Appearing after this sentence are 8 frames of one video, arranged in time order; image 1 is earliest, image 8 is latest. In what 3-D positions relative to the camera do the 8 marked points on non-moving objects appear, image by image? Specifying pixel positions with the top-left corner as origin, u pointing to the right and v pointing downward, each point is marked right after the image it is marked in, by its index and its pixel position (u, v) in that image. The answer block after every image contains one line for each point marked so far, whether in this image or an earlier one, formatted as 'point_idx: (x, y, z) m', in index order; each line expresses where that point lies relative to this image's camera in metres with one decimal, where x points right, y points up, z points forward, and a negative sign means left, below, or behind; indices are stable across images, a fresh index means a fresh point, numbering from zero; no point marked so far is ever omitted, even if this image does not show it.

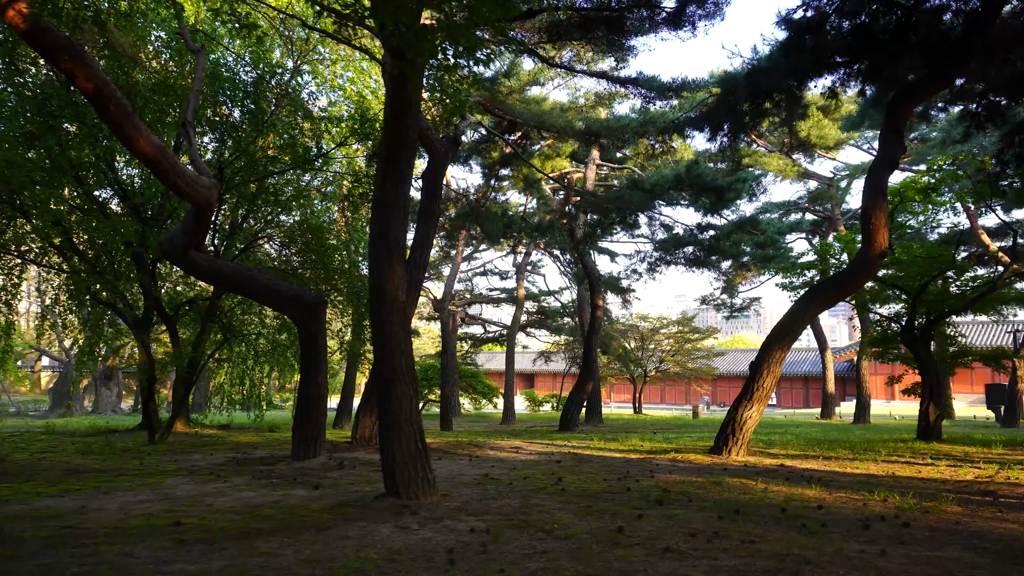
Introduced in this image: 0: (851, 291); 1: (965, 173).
0: (+3.9, -0.1, +8.2) m
1: (+7.4, +1.9, +11.5) m
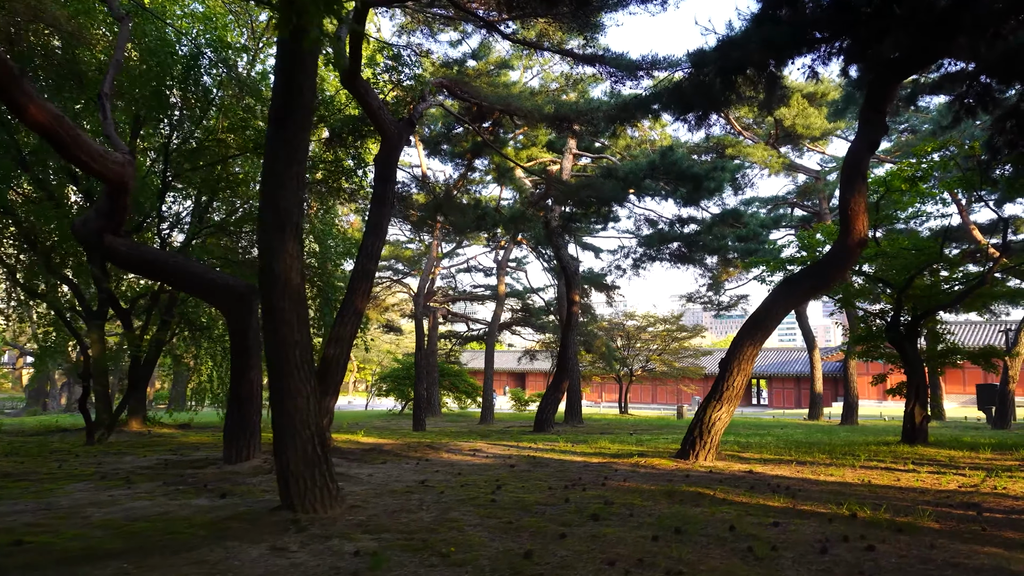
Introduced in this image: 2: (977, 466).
0: (+3.4, 0.0, +7.6) m
1: (+6.8, +2.0, +10.9) m
2: (+4.7, -1.8, +7.2) m
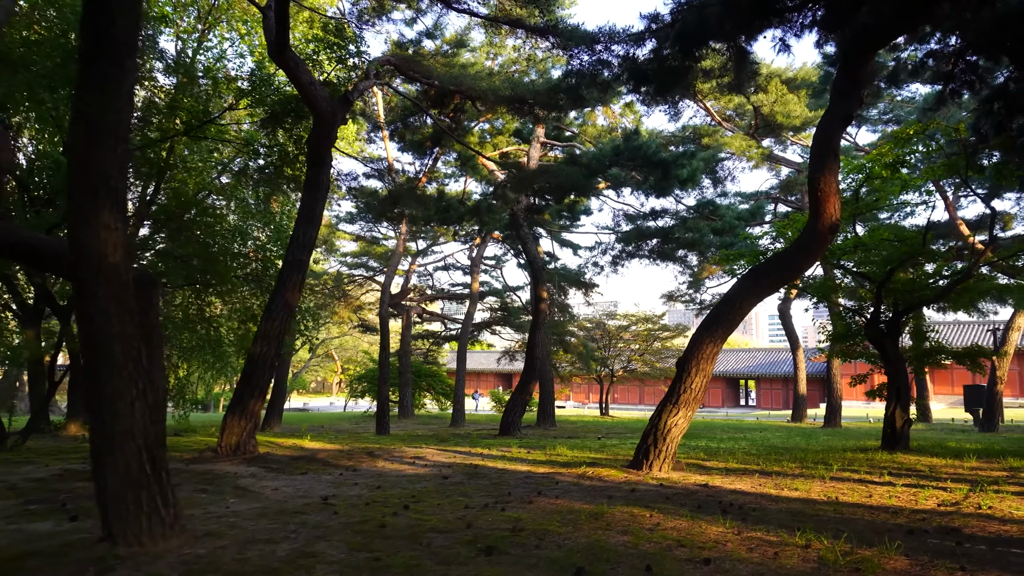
0: (+2.7, +0.1, +6.8) m
1: (+6.1, +2.0, +10.1) m
2: (+4.1, -1.7, +6.4) m
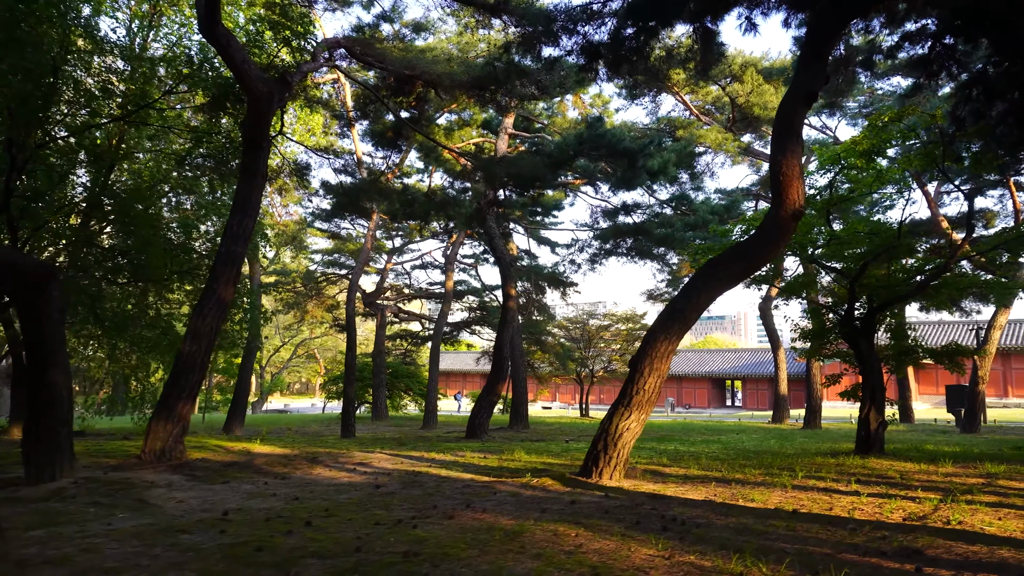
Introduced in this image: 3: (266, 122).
0: (+2.2, +0.2, +6.3) m
1: (+5.6, +2.1, +9.7) m
2: (+3.5, -1.7, +6.0) m
3: (-2.9, +1.9, +8.2) m
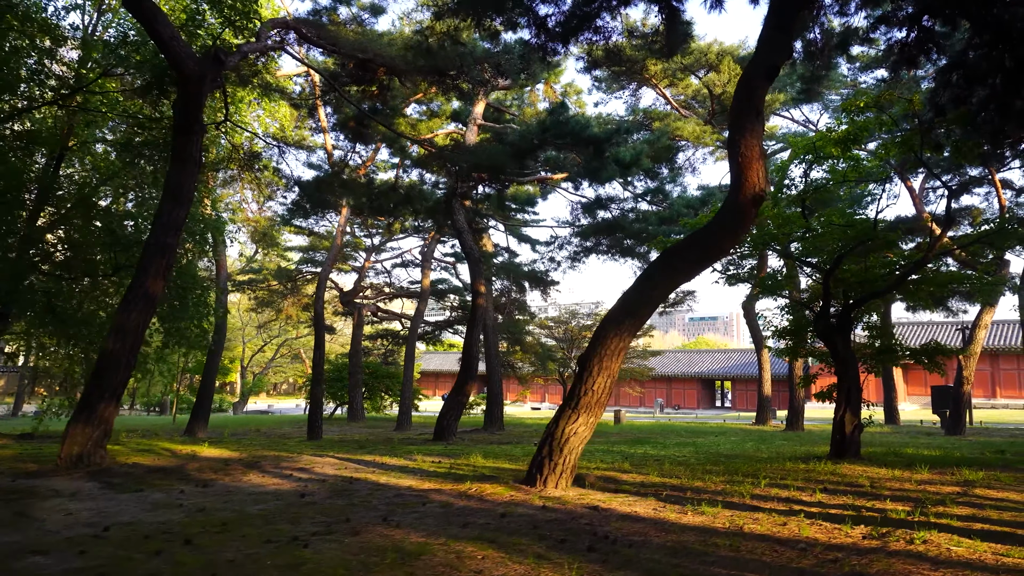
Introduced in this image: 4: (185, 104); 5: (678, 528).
0: (+1.7, +0.3, +5.8) m
1: (+5.0, +2.2, +9.2) m
2: (+3.0, -1.6, +5.5) m
3: (-3.4, +2.0, +7.6) m
4: (-3.5, +2.0, +7.5) m
5: (+1.0, -1.5, +4.3) m
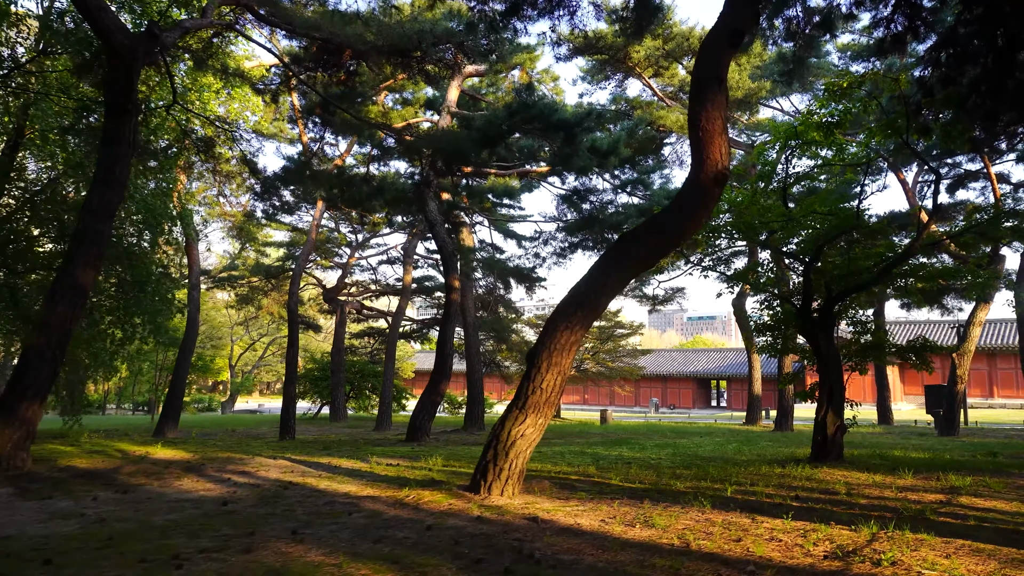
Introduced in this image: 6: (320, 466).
0: (+1.2, +0.3, +5.3) m
1: (+4.6, +2.2, +8.7) m
2: (+2.6, -1.5, +5.0) m
3: (-3.8, +2.1, +7.1) m
4: (-3.9, +2.1, +7.0) m
5: (+0.6, -1.4, +3.8) m
6: (-2.2, -2.1, +8.2) m
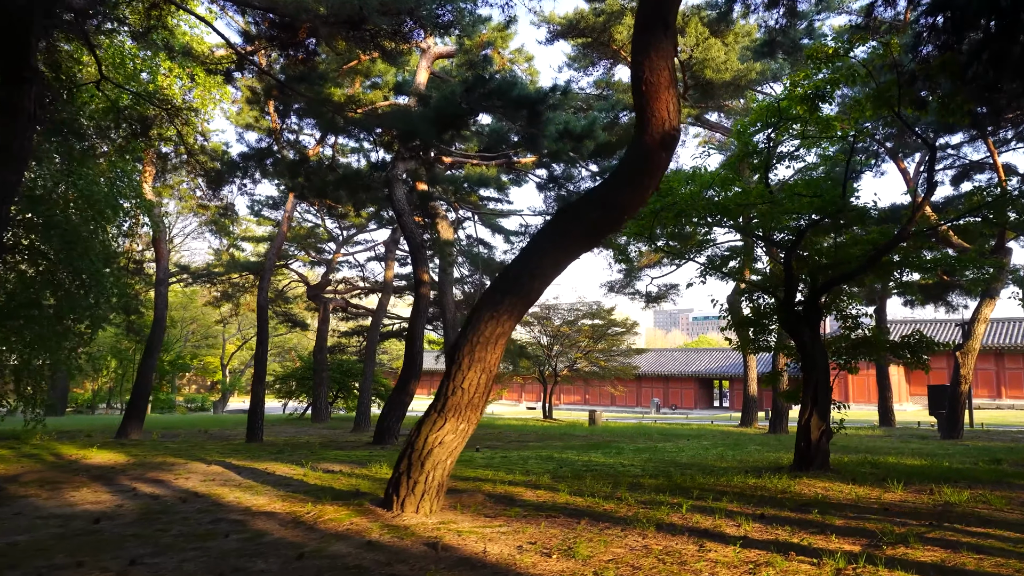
0: (+0.7, +0.4, +4.5) m
1: (+4.1, +2.4, +7.9) m
2: (+2.0, -1.4, +4.2) m
3: (-4.4, +2.2, +6.4) m
4: (-4.5, +2.2, +6.3) m
5: (0.0, -1.3, +3.0) m
6: (-2.7, -1.9, +7.4) m
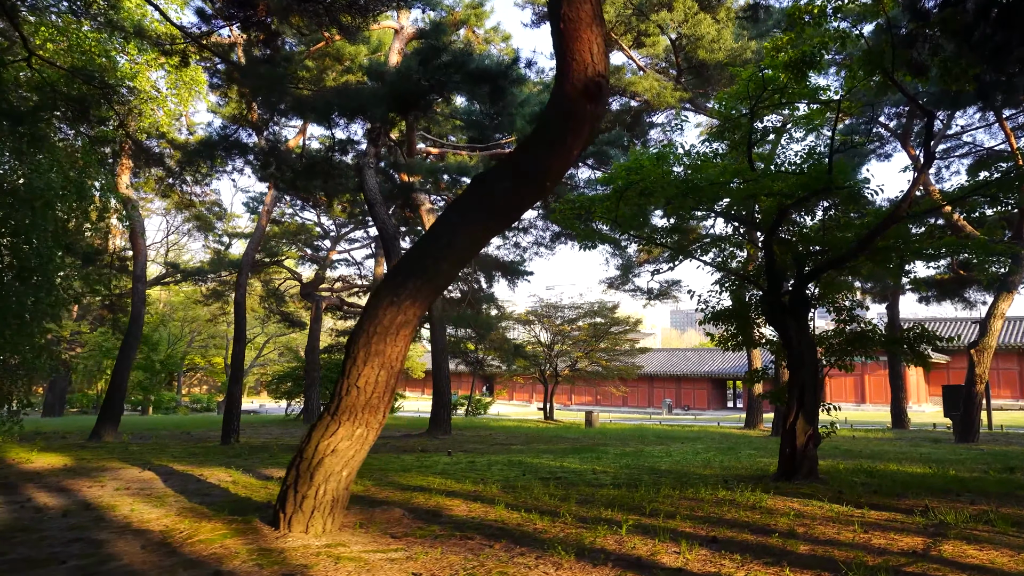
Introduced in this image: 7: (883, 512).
0: (+0.2, +0.6, +3.8) m
1: (+3.6, +2.5, +7.2) m
2: (+1.5, -1.3, +3.5) m
3: (-4.8, +2.3, +5.8) m
4: (-4.9, +2.3, +5.7) m
5: (-0.5, -1.2, +2.4) m
6: (-3.2, -1.8, +6.8) m
7: (+2.5, -1.5, +4.8) m
